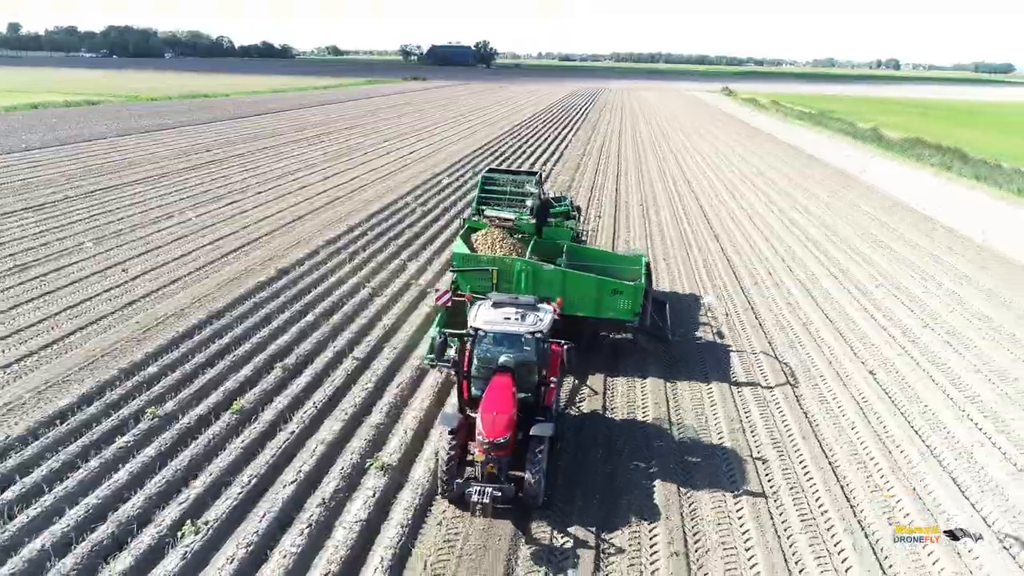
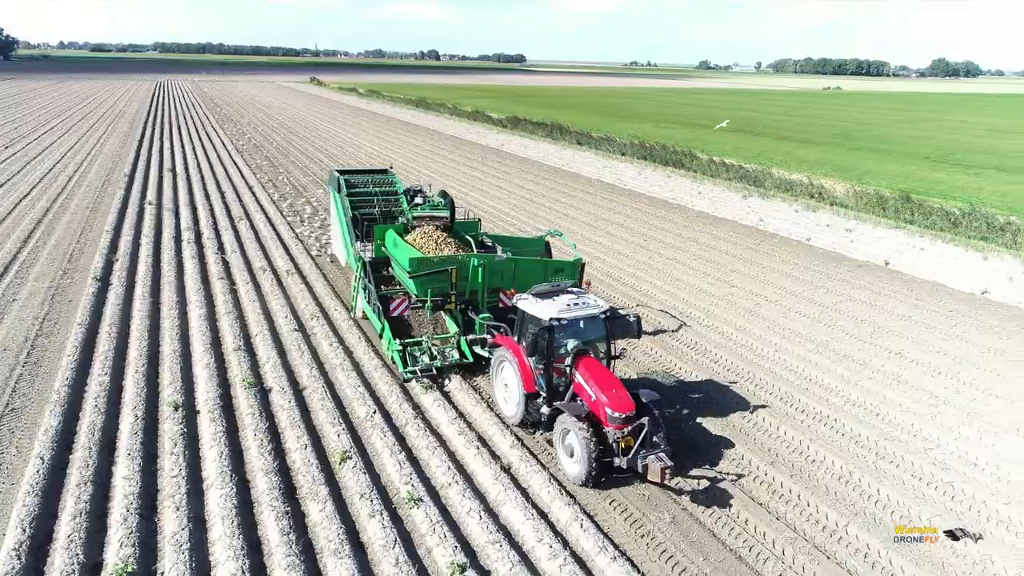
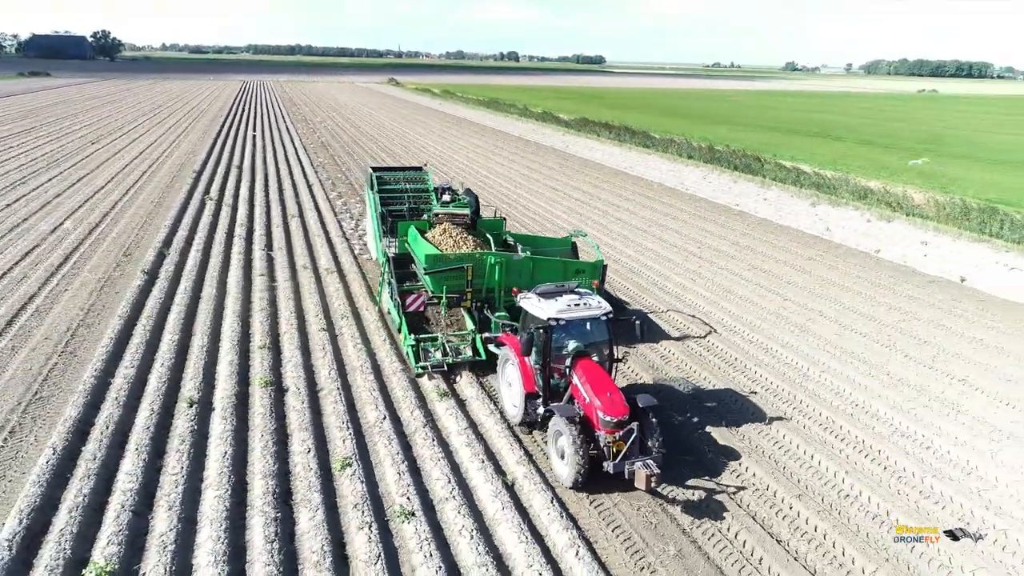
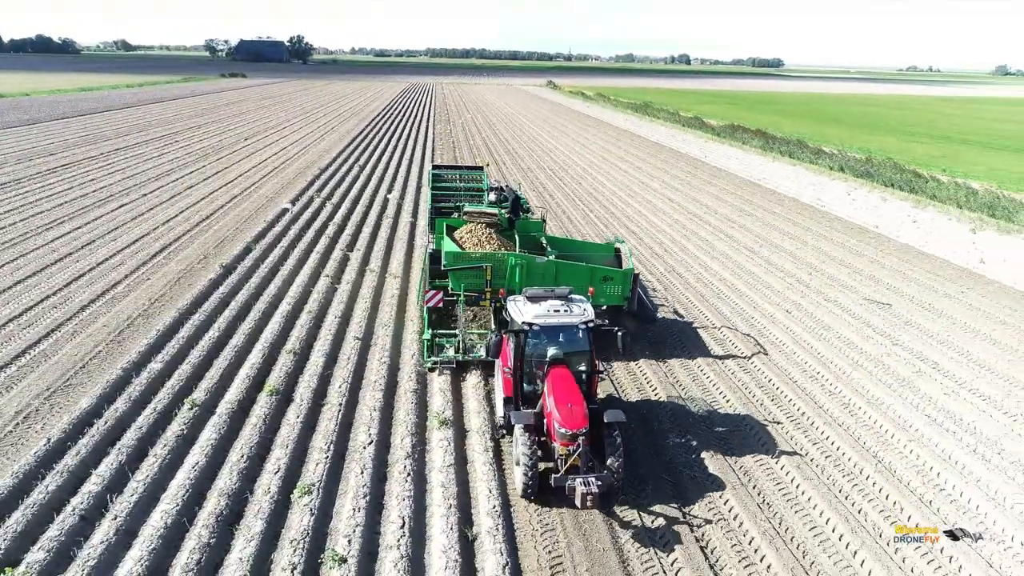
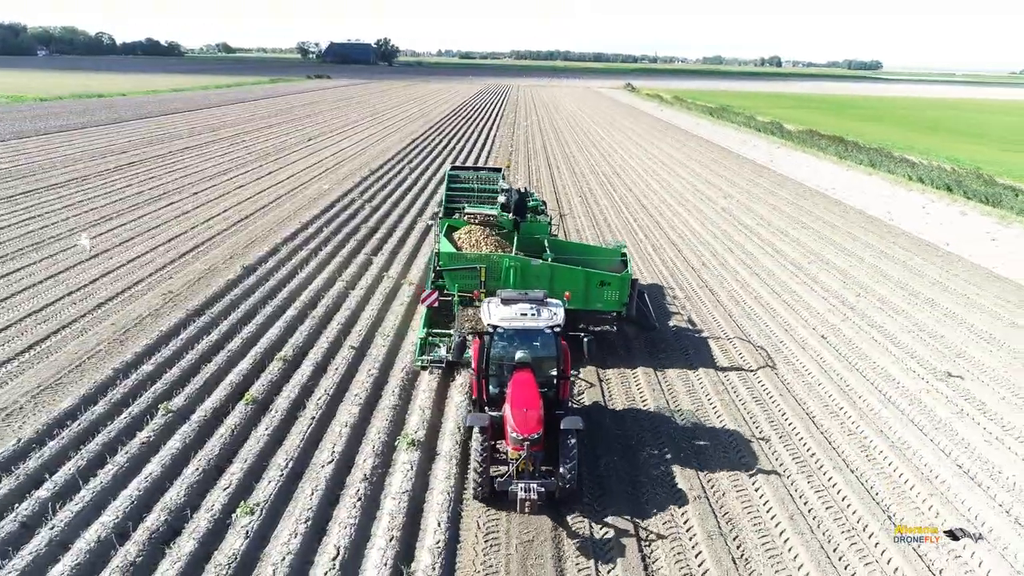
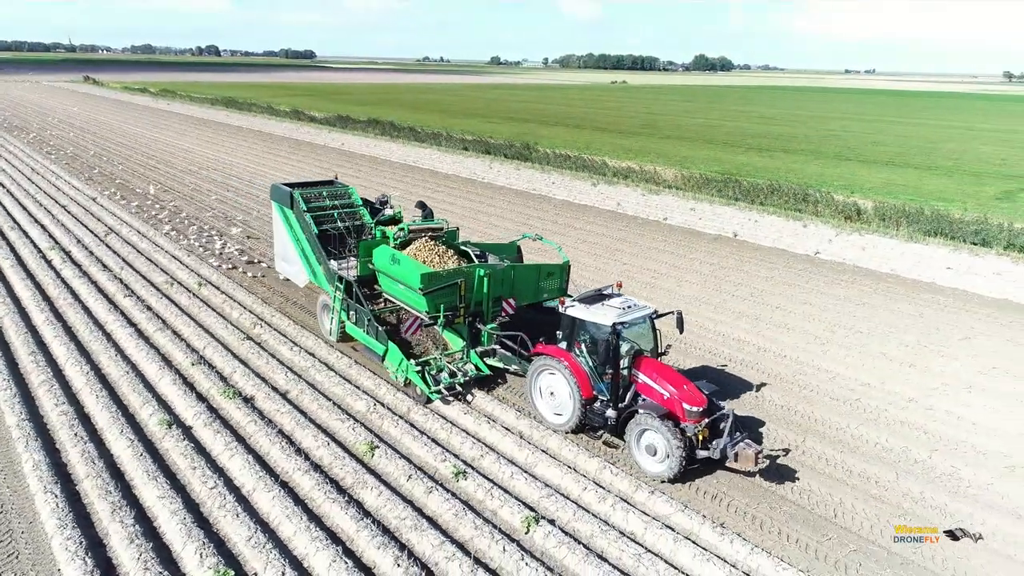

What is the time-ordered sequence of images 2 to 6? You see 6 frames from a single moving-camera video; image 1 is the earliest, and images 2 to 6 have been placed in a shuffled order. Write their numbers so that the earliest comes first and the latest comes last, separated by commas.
5, 4, 3, 2, 6
